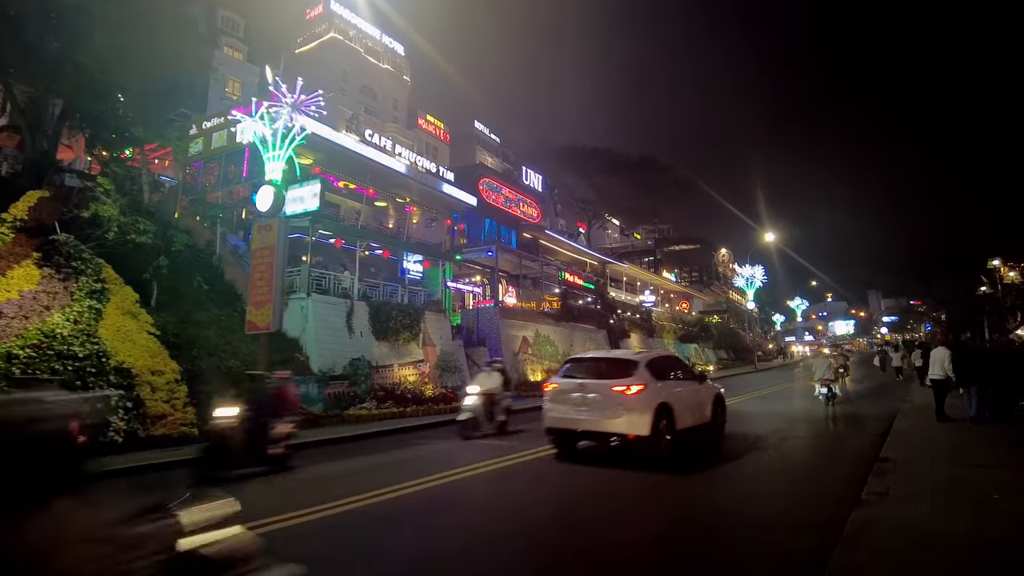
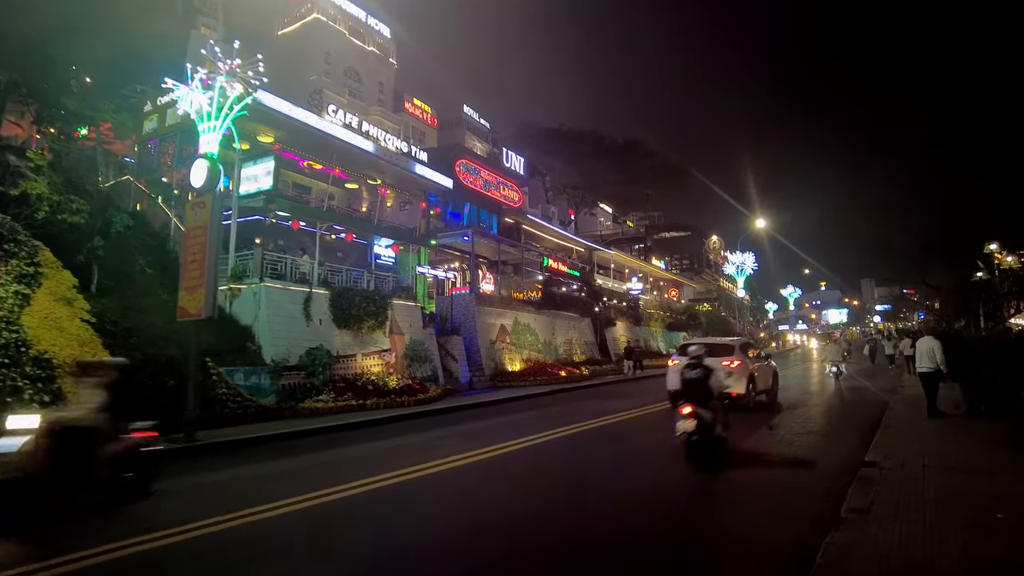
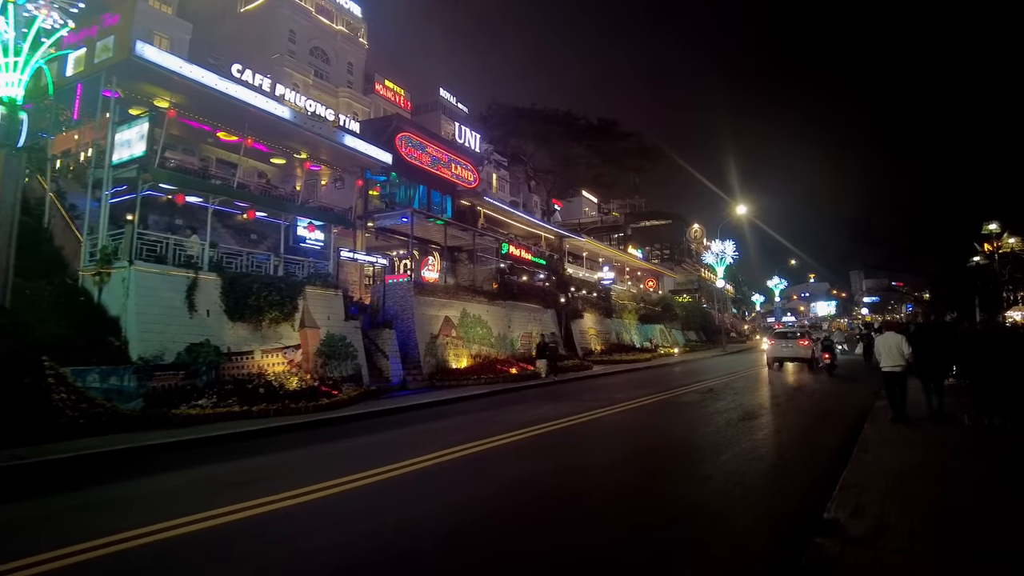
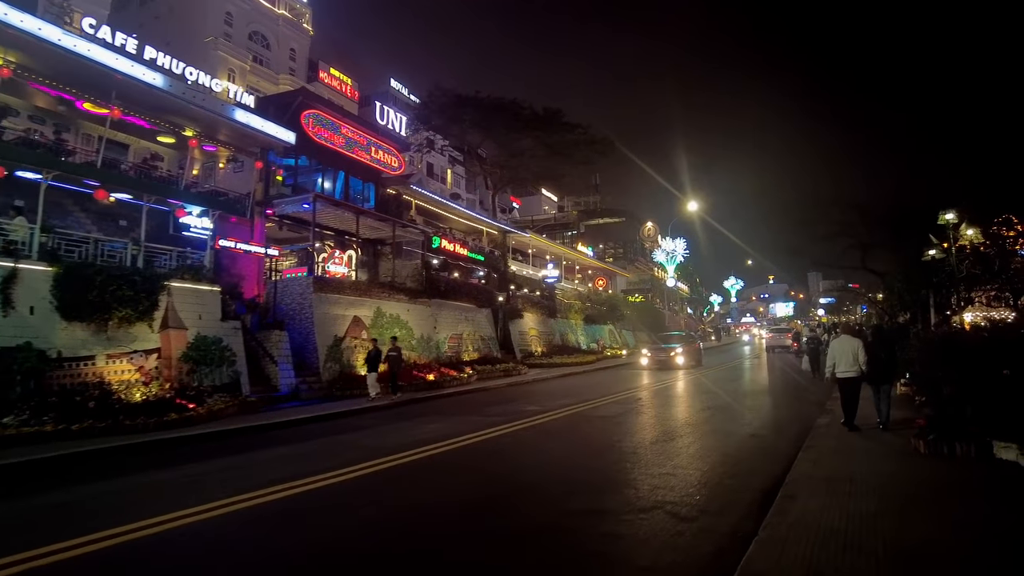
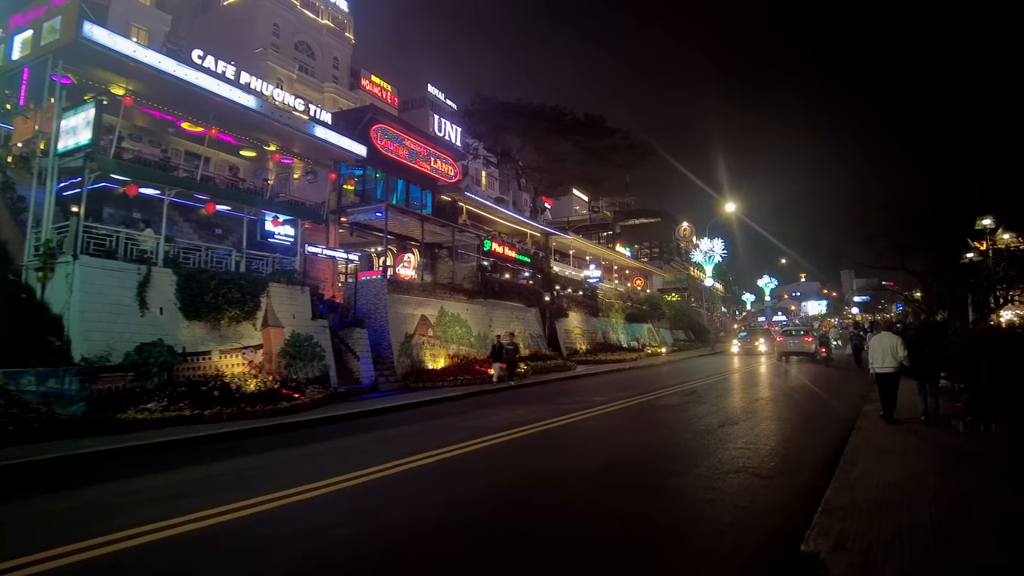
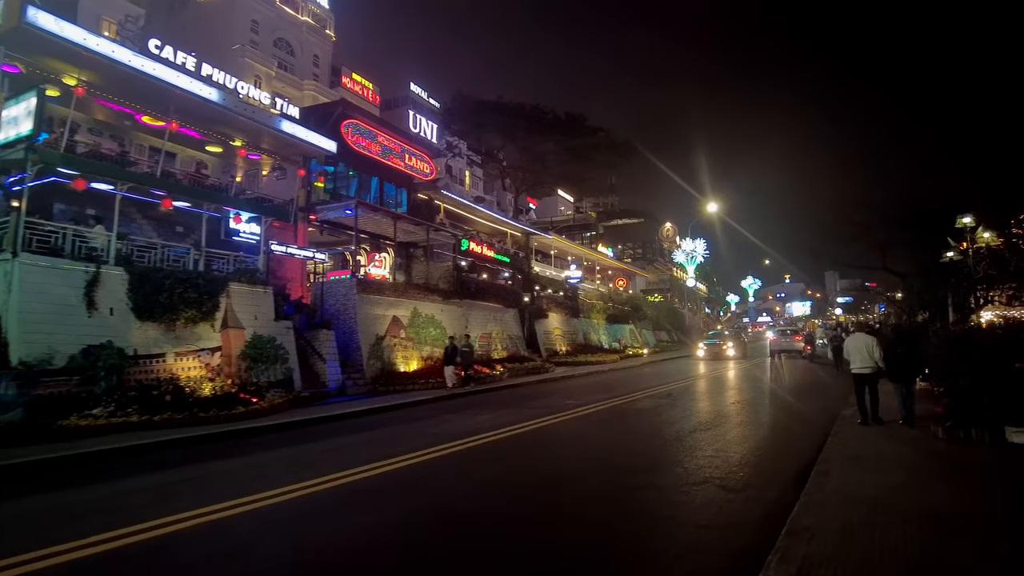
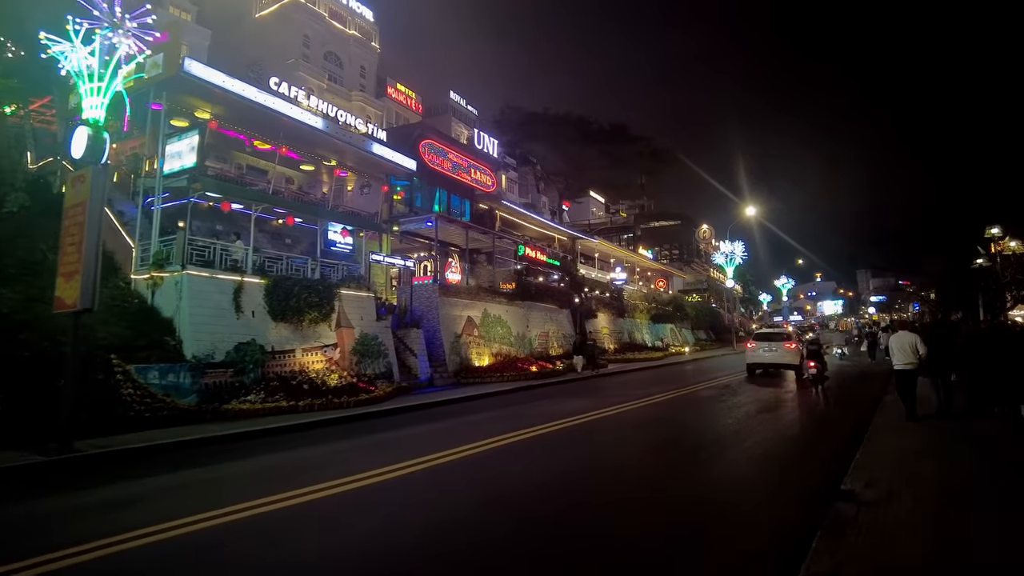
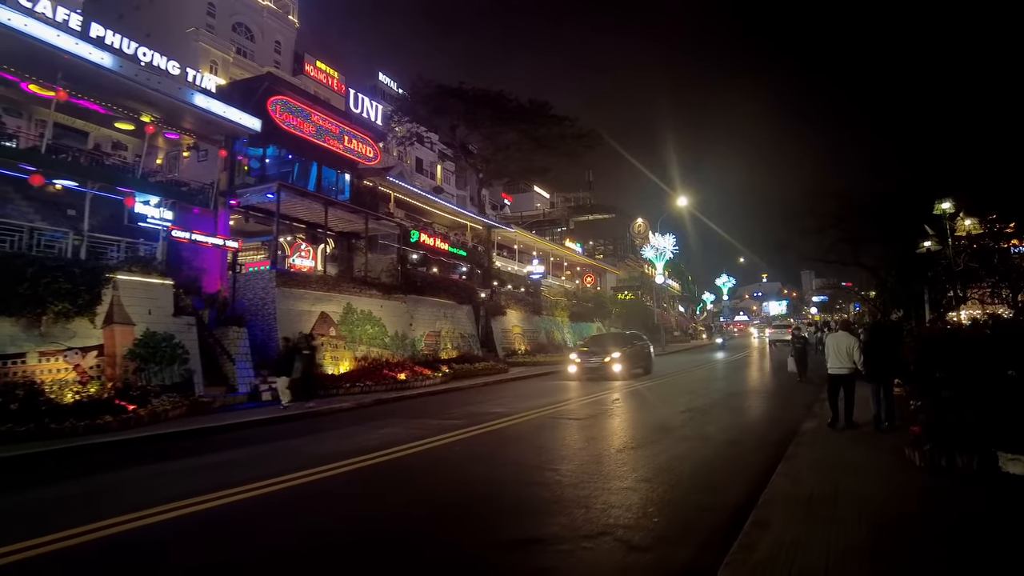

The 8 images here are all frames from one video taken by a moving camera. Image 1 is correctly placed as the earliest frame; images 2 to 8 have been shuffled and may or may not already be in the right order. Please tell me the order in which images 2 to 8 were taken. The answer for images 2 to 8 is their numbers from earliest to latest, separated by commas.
2, 7, 3, 5, 6, 4, 8
